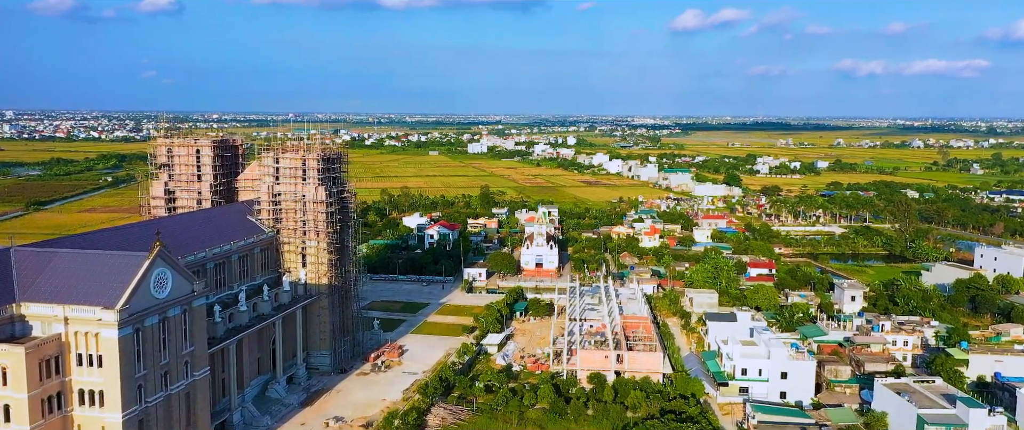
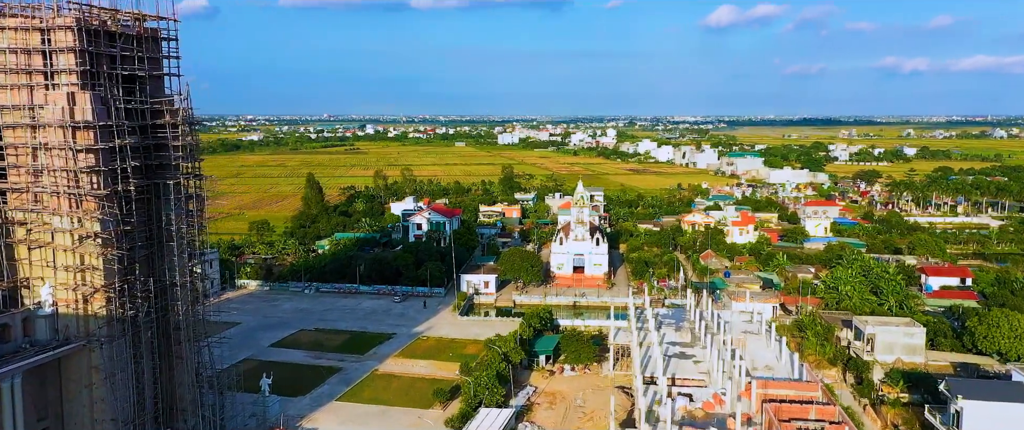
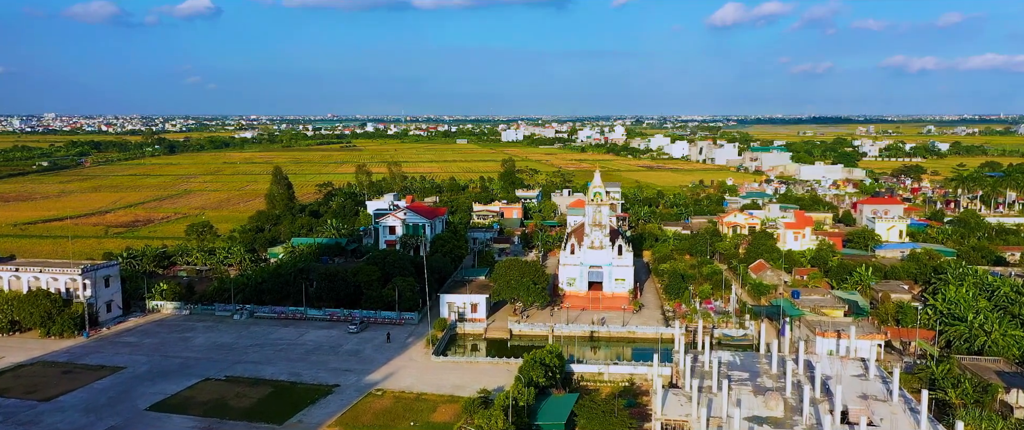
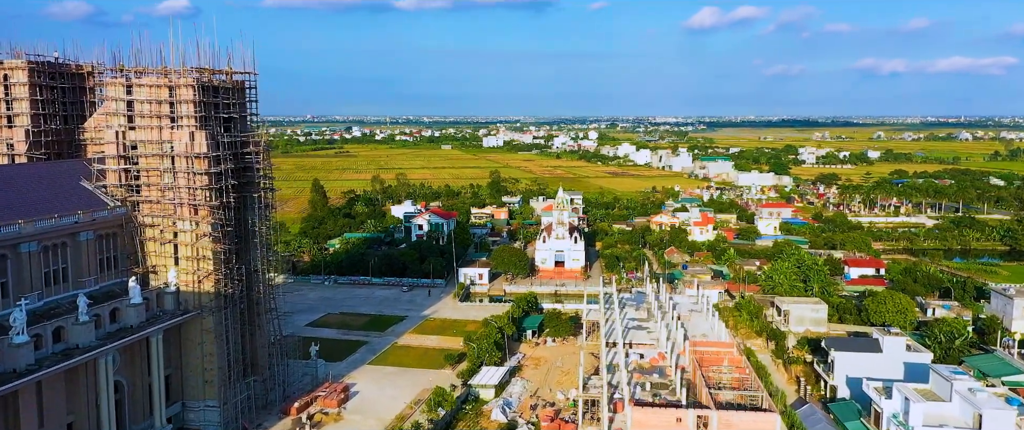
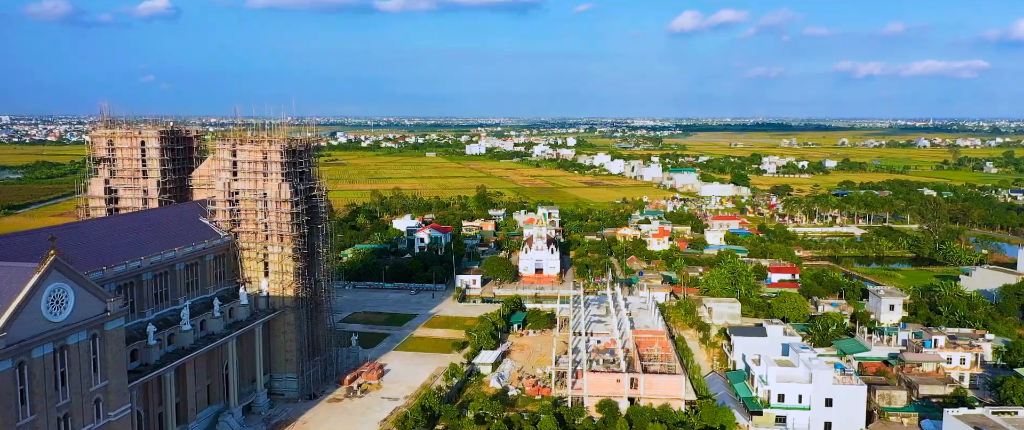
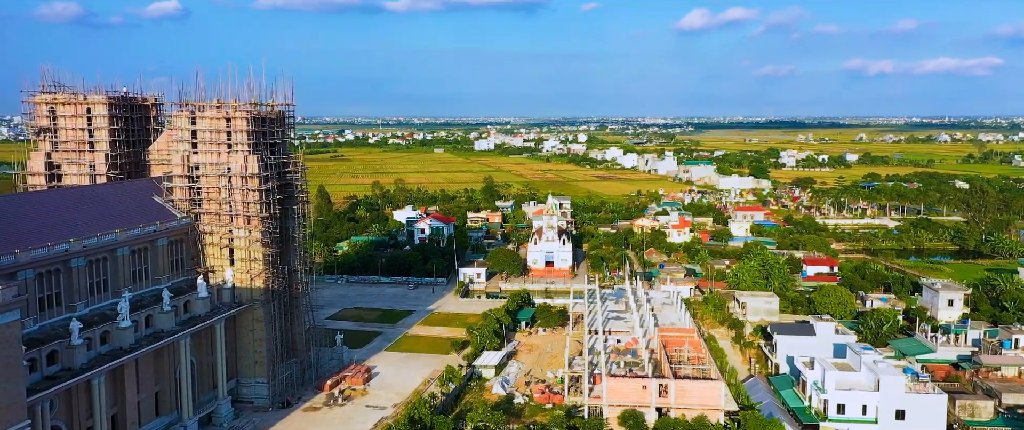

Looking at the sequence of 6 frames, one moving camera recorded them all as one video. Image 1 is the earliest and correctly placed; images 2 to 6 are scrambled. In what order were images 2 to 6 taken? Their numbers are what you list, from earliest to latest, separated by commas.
5, 6, 4, 2, 3
